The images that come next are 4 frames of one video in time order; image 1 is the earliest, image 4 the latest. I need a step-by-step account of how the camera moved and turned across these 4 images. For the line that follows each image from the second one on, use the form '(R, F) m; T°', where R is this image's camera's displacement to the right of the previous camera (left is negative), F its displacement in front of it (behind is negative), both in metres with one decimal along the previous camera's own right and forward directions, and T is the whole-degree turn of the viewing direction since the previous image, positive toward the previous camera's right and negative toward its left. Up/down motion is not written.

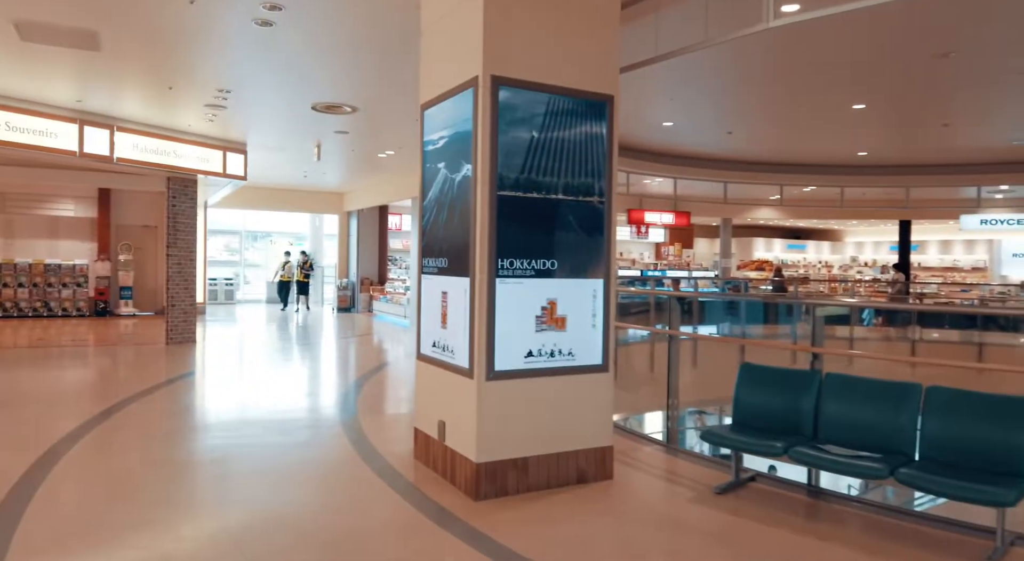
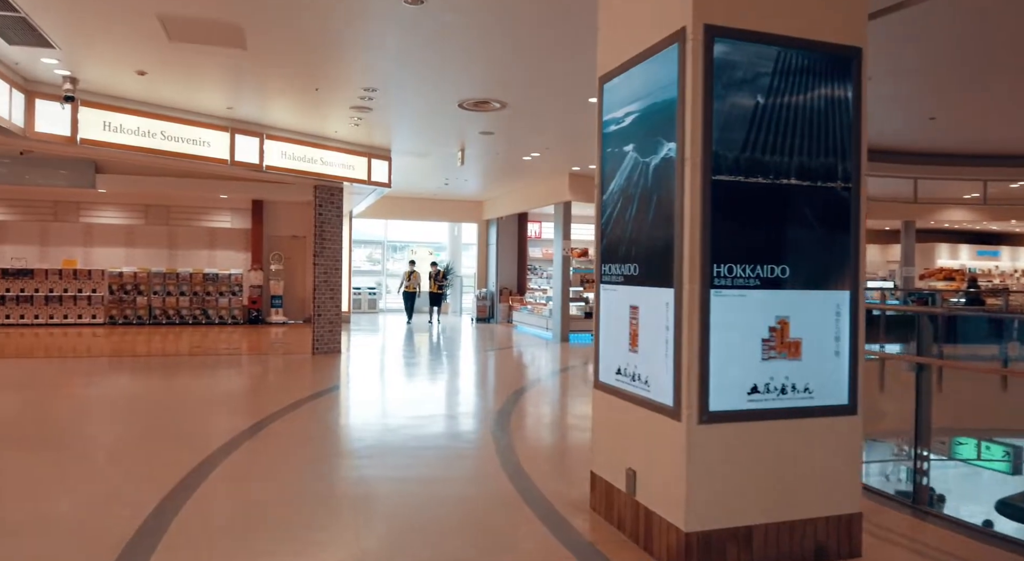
(-0.4, +0.8) m; -11°
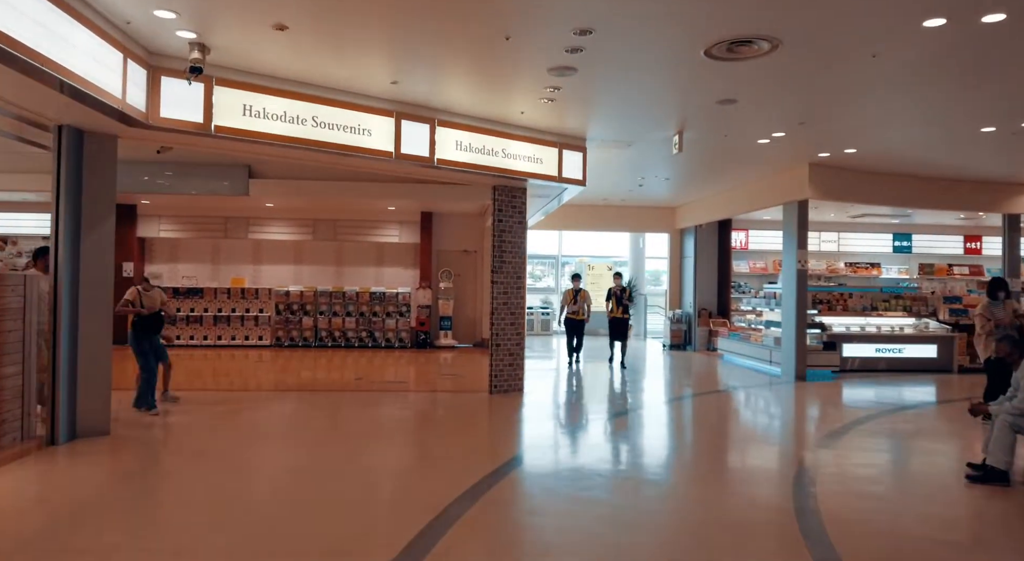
(-0.8, +1.9) m; -13°
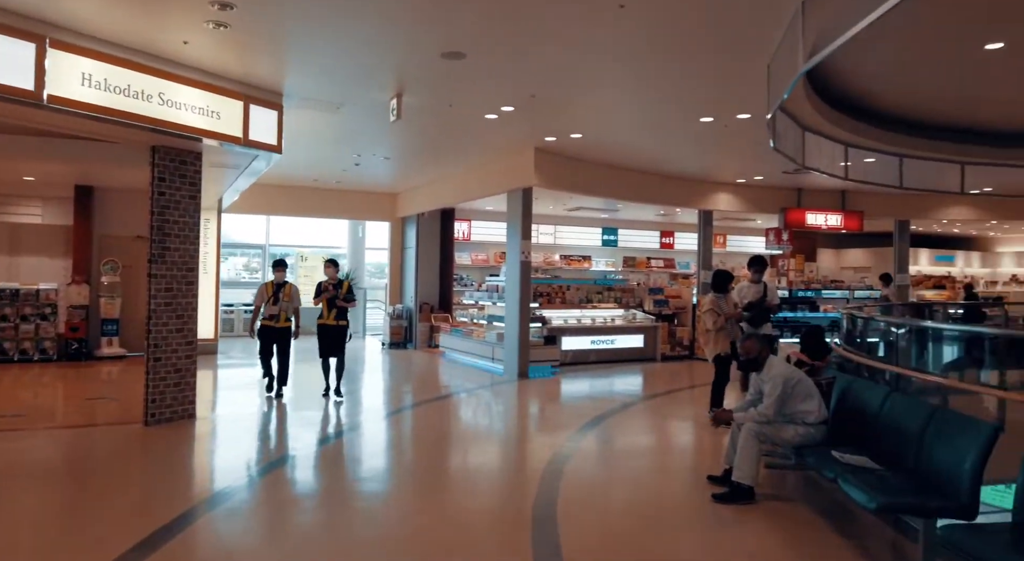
(+0.3, +1.2) m; +24°
